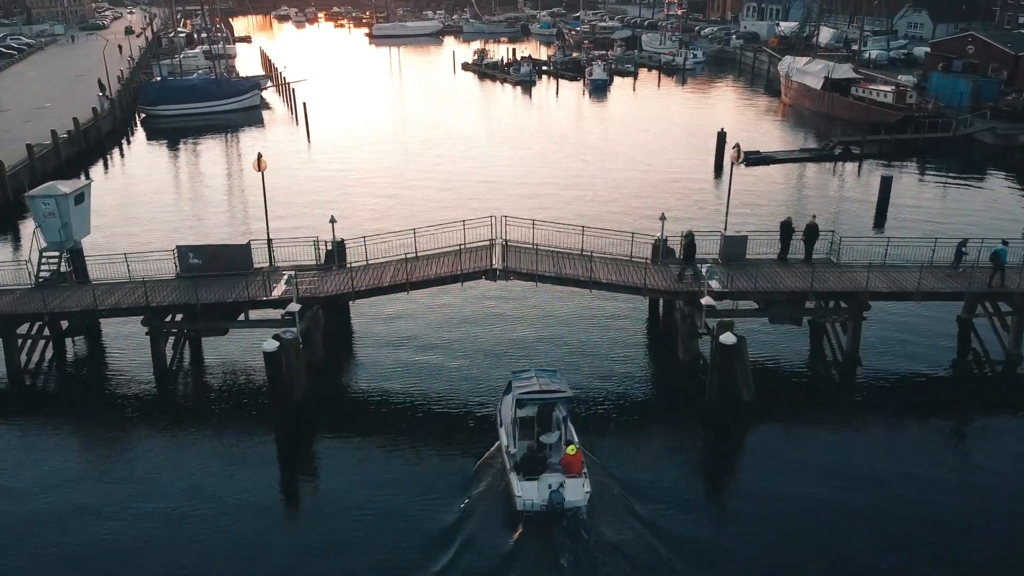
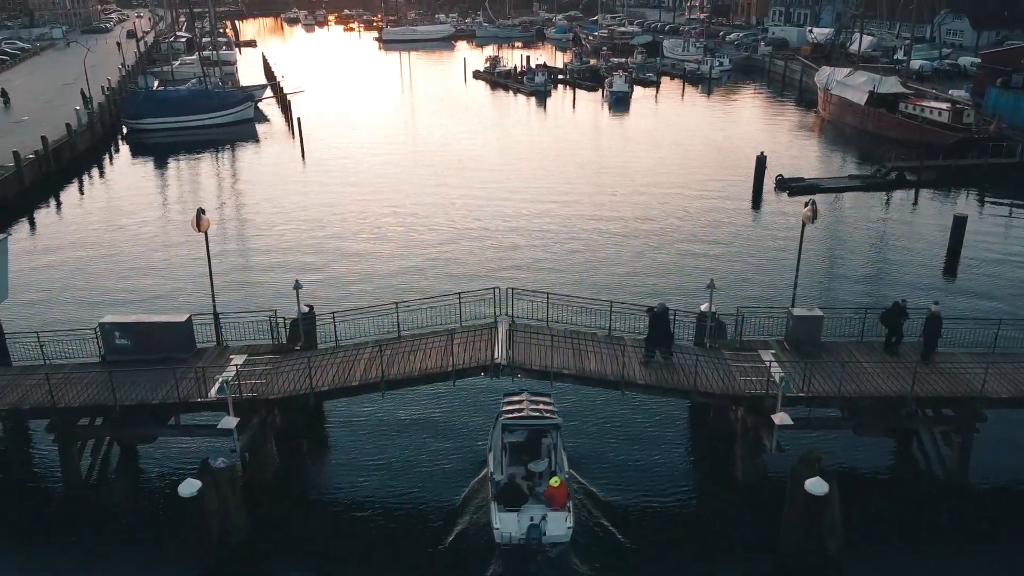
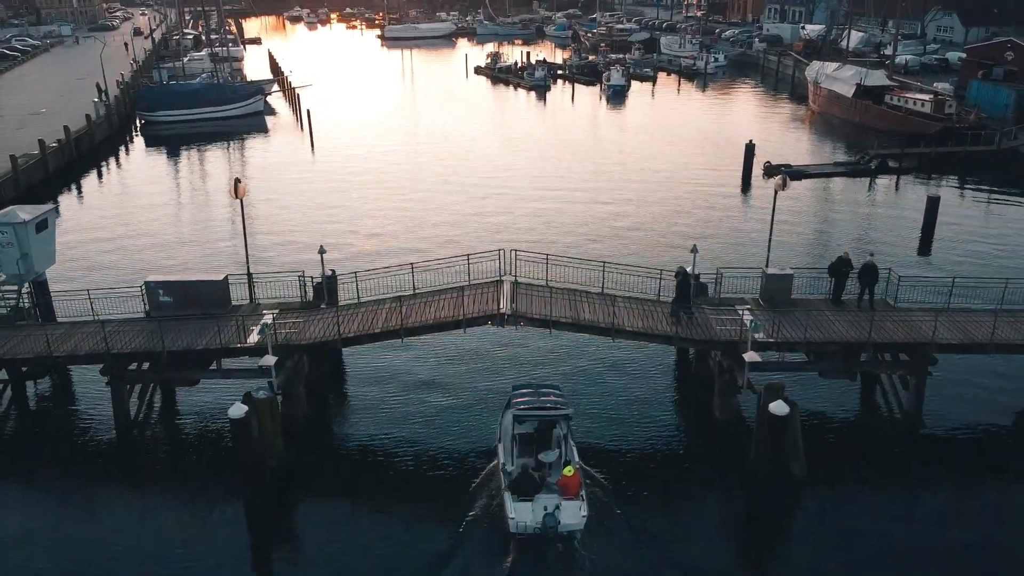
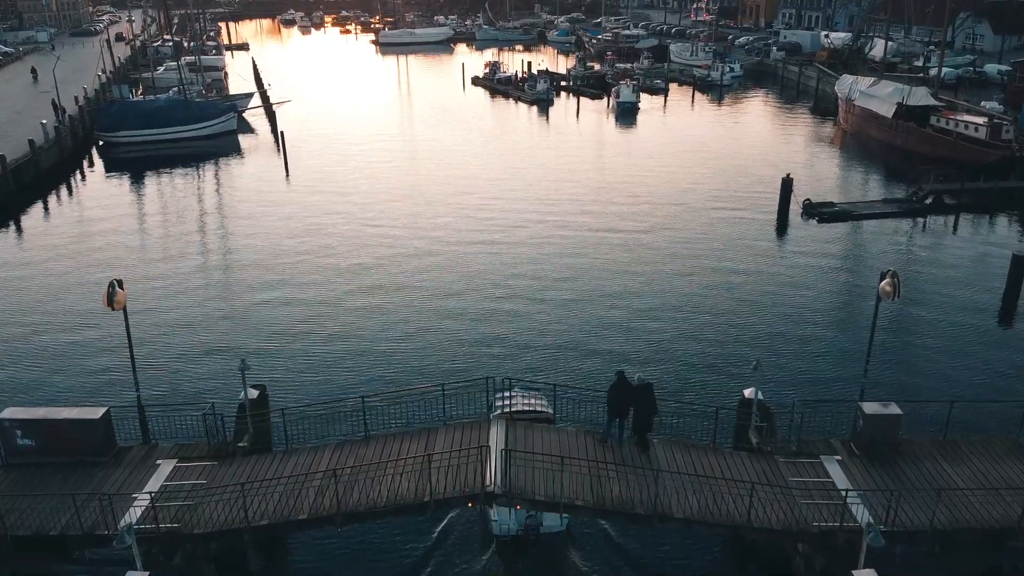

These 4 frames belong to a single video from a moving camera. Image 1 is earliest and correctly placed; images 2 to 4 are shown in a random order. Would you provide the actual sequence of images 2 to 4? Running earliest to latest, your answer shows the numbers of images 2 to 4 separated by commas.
3, 2, 4
